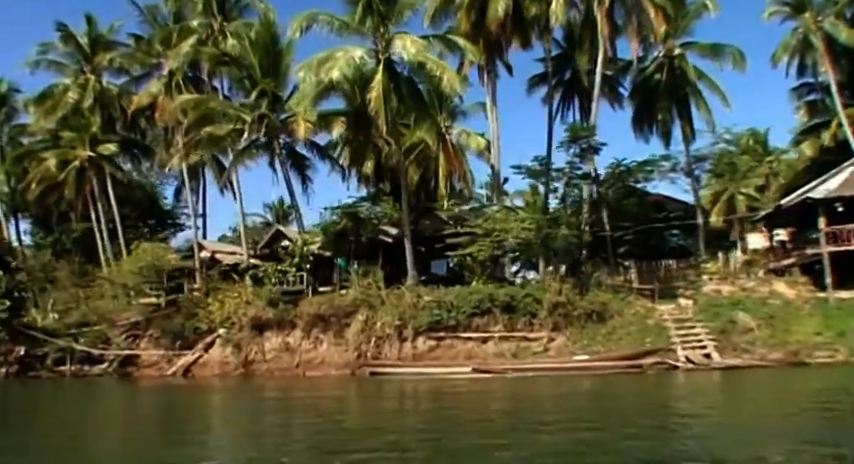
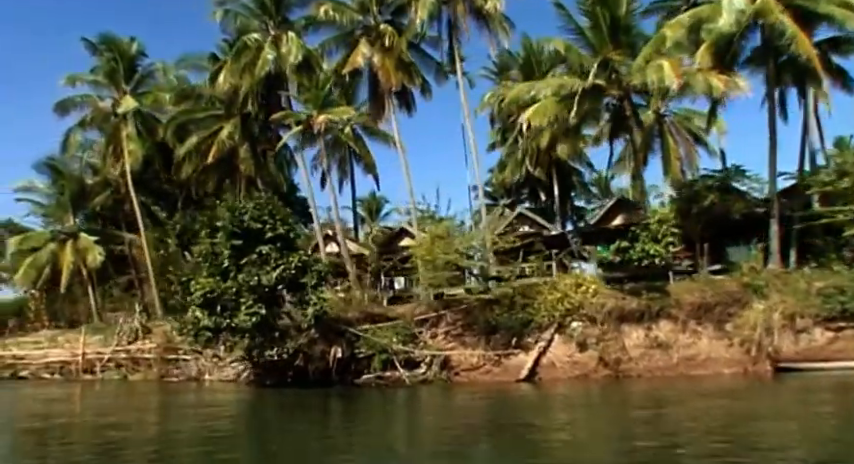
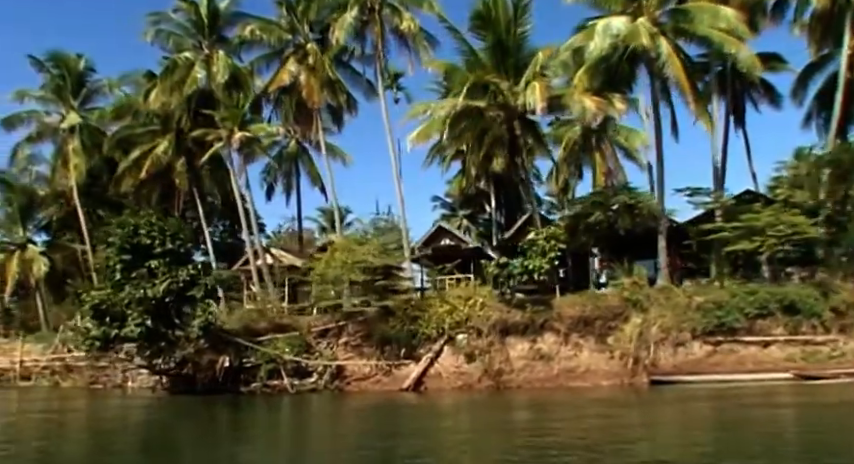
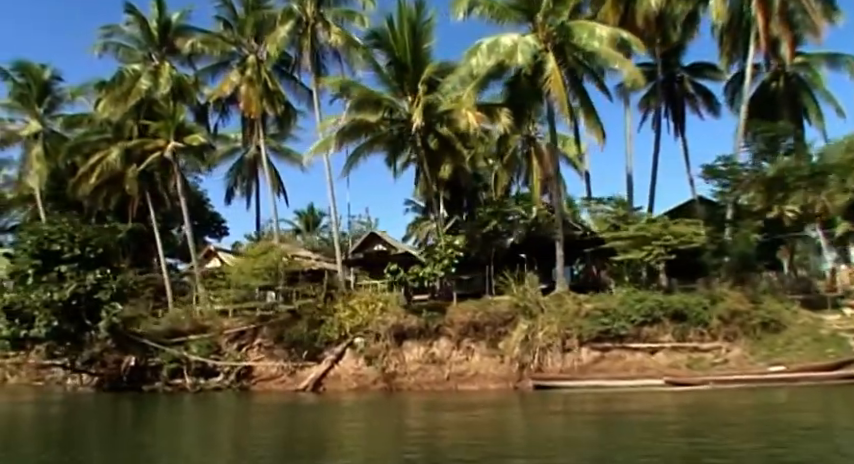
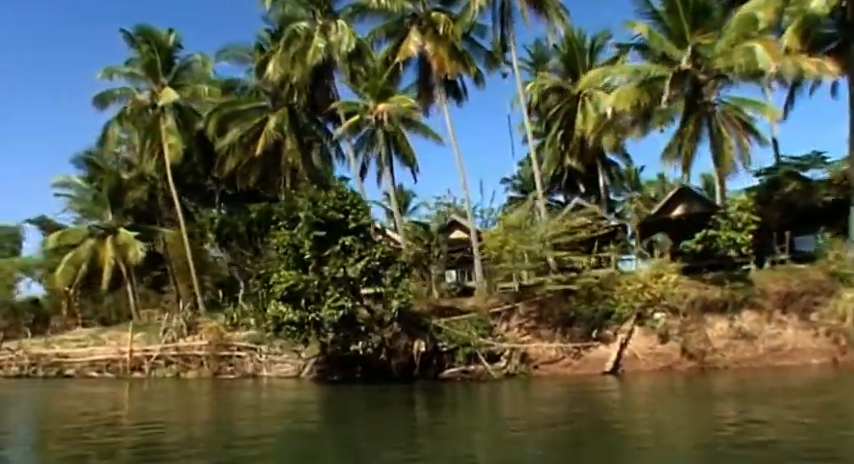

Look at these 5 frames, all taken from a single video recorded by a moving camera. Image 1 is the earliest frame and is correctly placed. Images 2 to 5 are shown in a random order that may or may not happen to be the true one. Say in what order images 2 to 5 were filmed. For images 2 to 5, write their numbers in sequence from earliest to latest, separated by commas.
4, 3, 2, 5
